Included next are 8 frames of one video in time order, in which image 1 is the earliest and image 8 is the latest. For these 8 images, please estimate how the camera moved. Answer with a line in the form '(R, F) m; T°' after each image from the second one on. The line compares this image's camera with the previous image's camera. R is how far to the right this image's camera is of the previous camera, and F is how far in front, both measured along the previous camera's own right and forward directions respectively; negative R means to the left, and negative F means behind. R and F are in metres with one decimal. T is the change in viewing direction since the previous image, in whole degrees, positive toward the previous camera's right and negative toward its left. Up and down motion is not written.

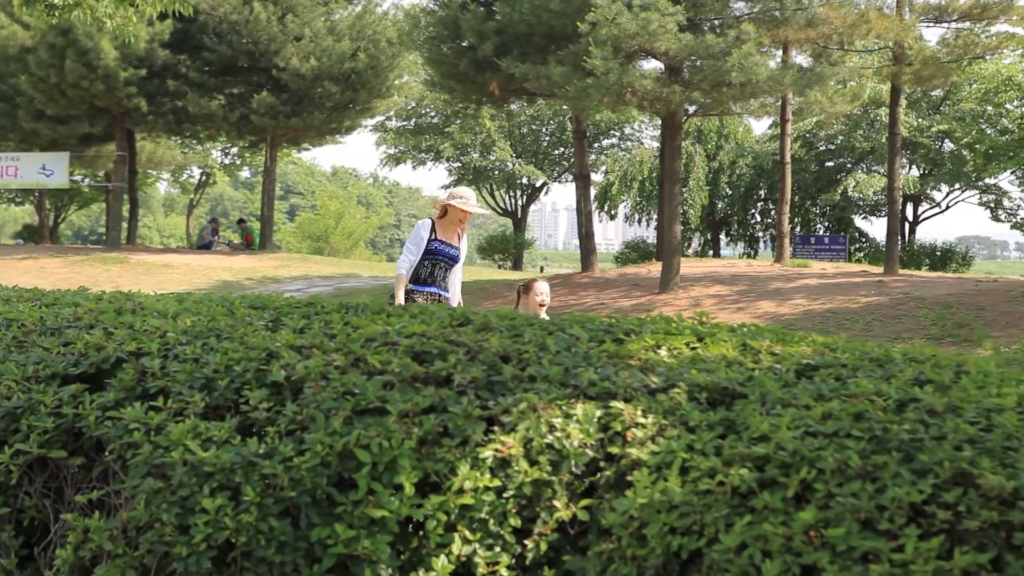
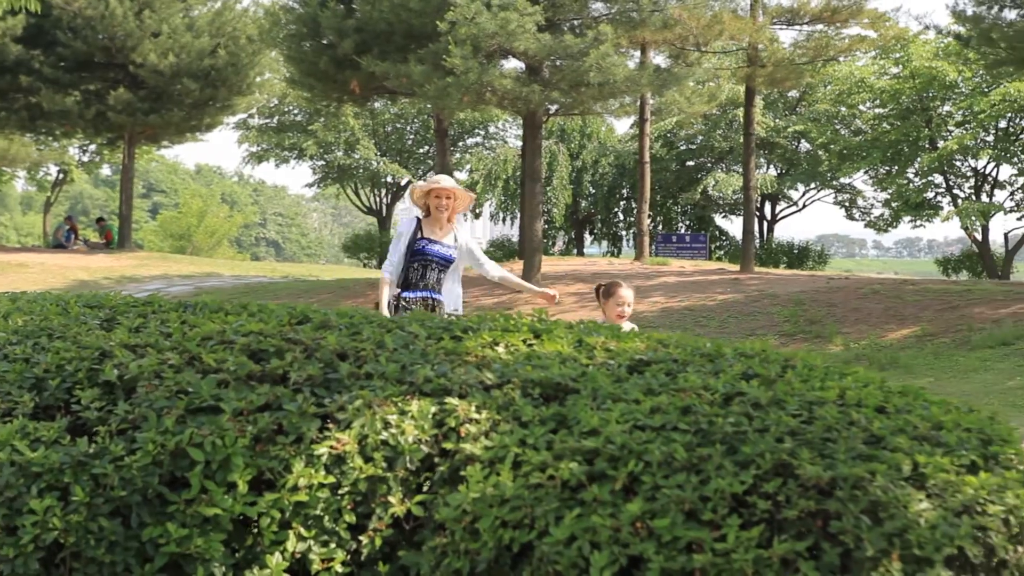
(+0.1, 0.0) m; +5°
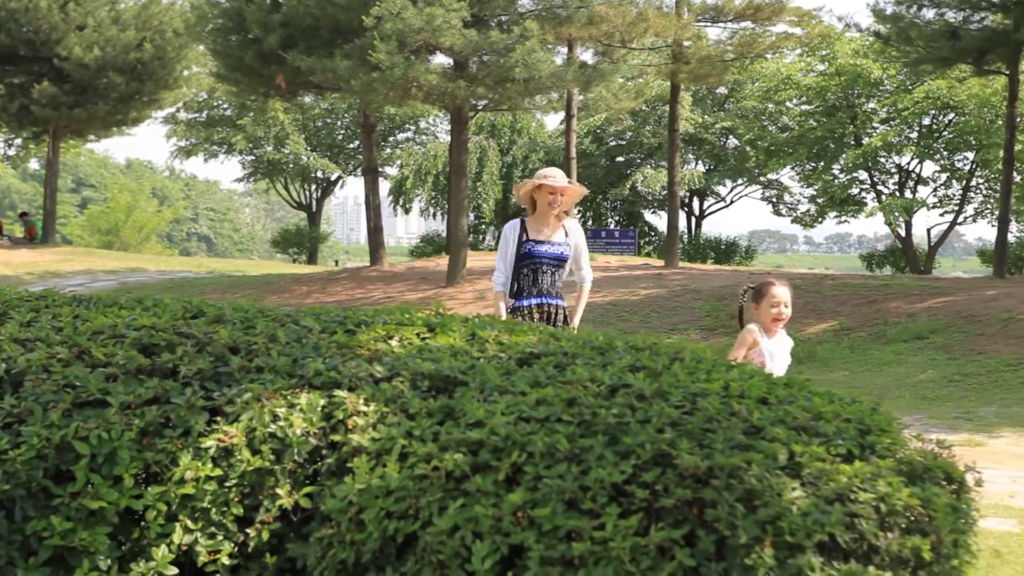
(+0.1, -0.1) m; +2°
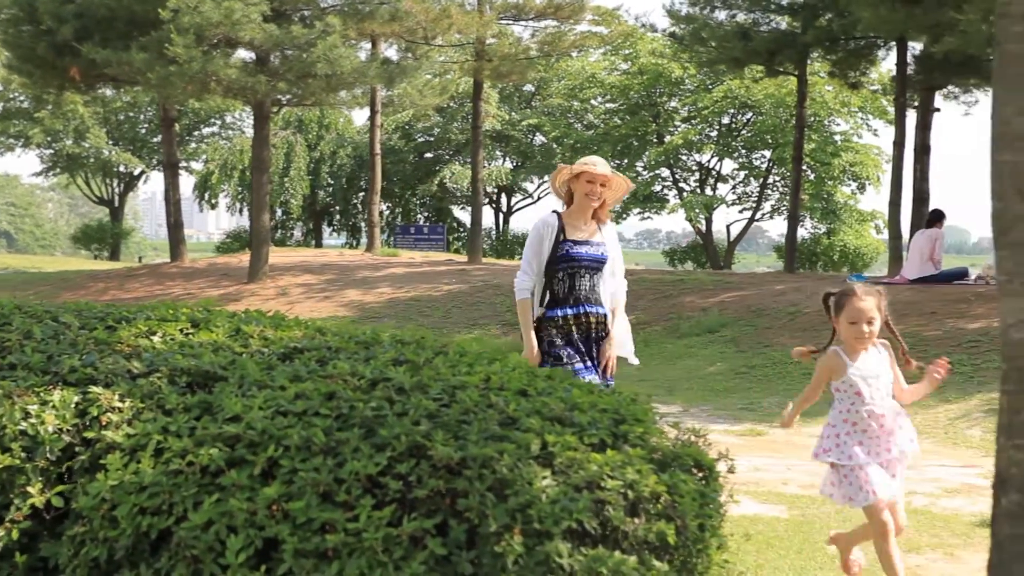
(+0.1, 0.0) m; +7°
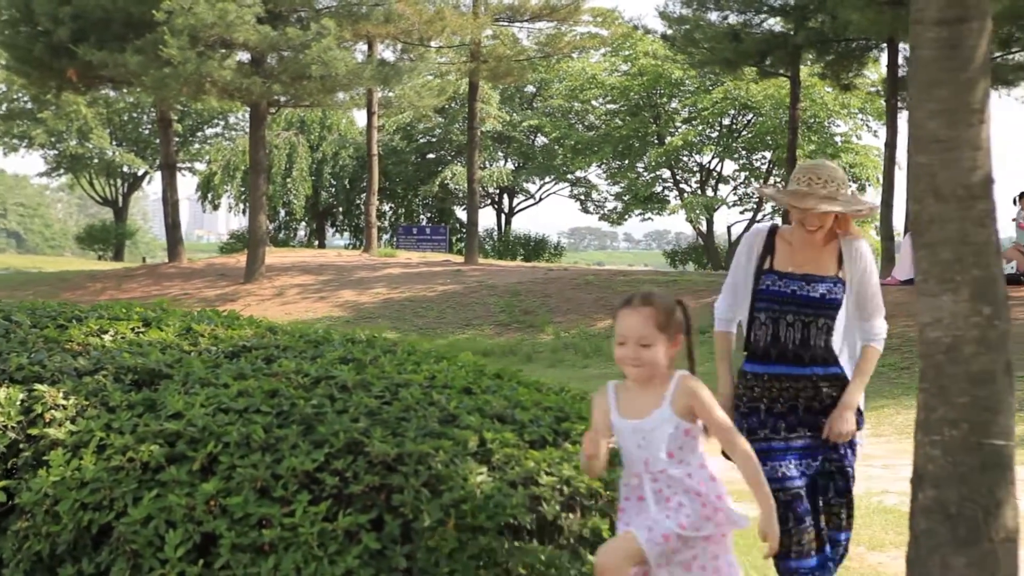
(+0.2, 0.0) m; 0°
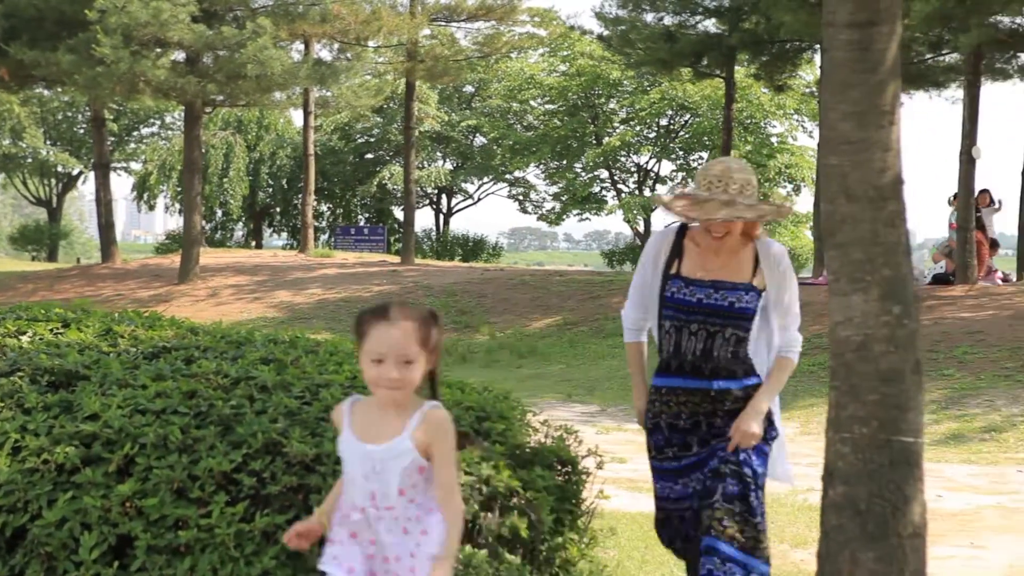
(0.0, 0.0) m; +2°
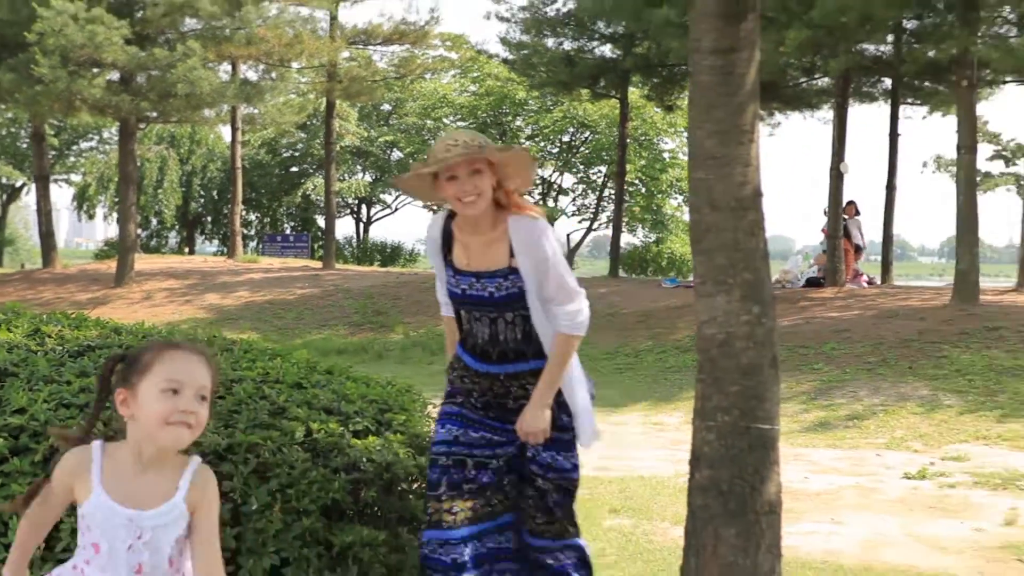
(+0.1, -1.2) m; +3°
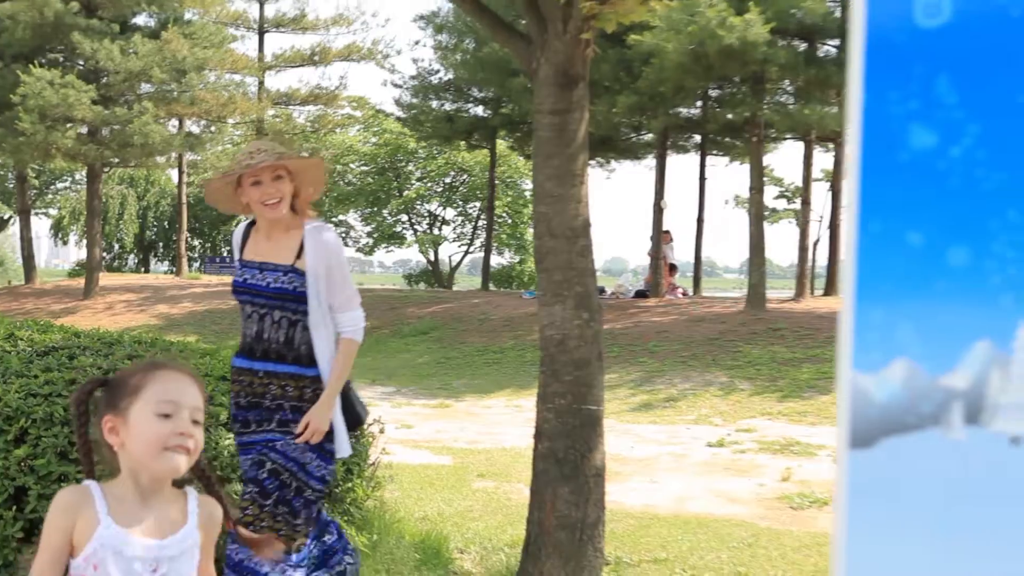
(+0.5, -3.9) m; +3°
